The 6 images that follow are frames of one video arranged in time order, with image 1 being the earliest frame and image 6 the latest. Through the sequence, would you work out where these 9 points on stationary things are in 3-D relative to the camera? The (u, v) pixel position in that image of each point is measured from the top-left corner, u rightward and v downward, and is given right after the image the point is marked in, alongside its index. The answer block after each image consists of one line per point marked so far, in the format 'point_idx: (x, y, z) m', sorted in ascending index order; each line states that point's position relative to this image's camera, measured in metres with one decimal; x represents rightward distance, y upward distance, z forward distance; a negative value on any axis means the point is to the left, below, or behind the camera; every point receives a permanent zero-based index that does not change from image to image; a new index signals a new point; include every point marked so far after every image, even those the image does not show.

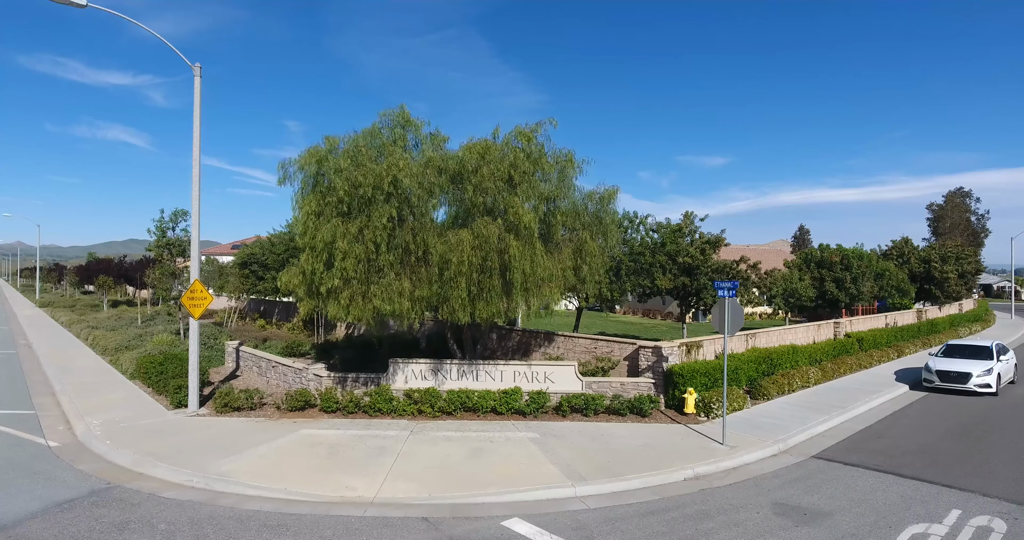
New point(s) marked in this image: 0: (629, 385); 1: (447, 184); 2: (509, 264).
0: (+2.5, -2.5, +12.1) m
1: (-1.2, +1.6, +10.8) m
2: (-0.1, +0.1, +10.3) m
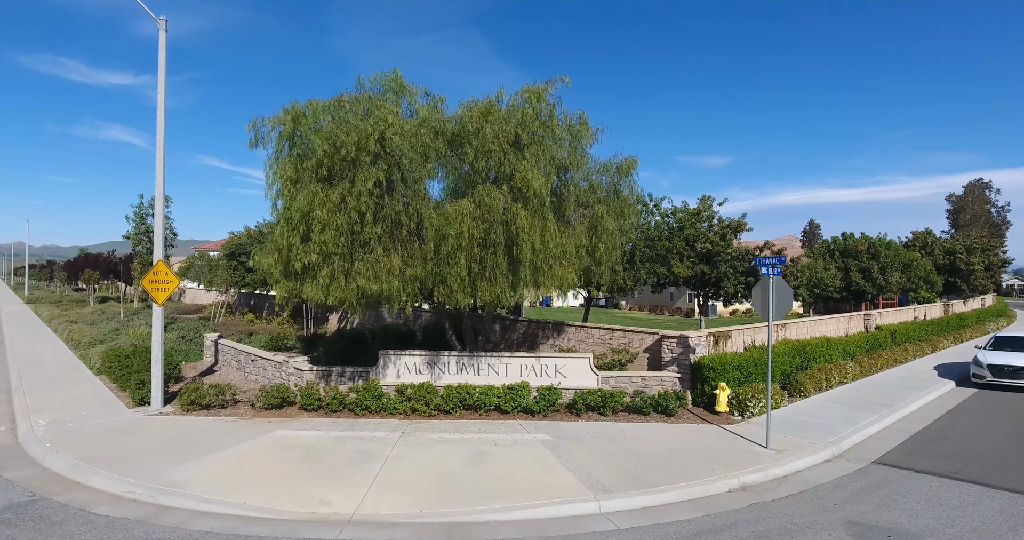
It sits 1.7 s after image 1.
0: (+2.6, -2.1, +10.7) m
1: (-1.1, +2.0, +9.3) m
2: (+0.1, +0.5, +8.9) m
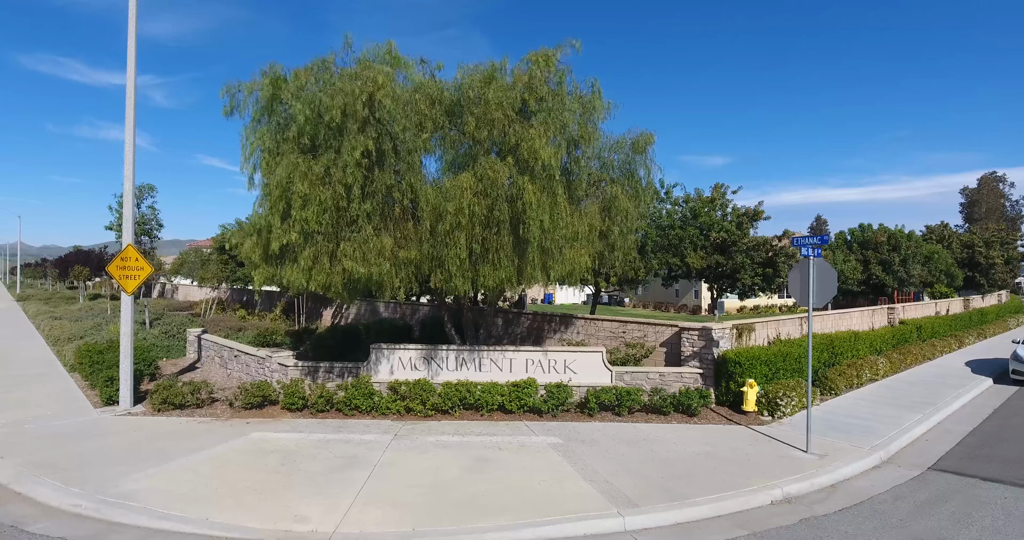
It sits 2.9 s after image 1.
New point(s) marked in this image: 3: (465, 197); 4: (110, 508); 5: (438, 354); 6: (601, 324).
0: (+2.7, -1.8, +9.7) m
1: (-1.0, +2.2, +8.4) m
2: (+0.1, +0.8, +7.9) m
3: (-0.6, +1.0, +7.6) m
4: (-4.1, -2.4, +5.8) m
5: (-1.3, -1.5, +9.9) m
6: (+1.9, -1.1, +12.1) m
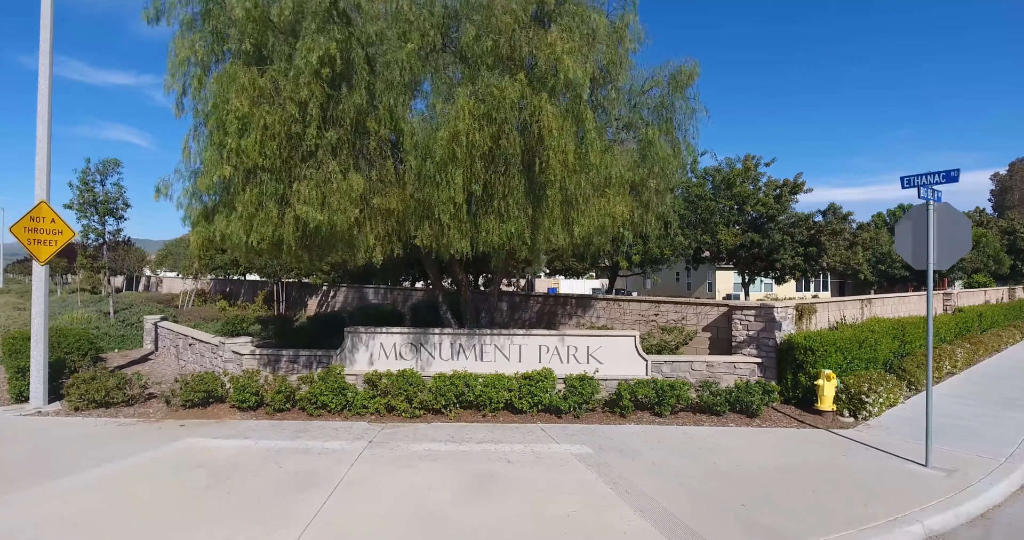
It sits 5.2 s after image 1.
0: (+2.8, -1.3, +7.7) m
1: (-0.9, +2.7, +6.4) m
2: (+0.3, +1.3, +5.9) m
3: (-0.5, +1.5, +5.7) m
4: (-4.0, -1.9, +3.9) m
5: (-1.2, -1.0, +7.9) m
6: (+2.0, -0.6, +10.1) m
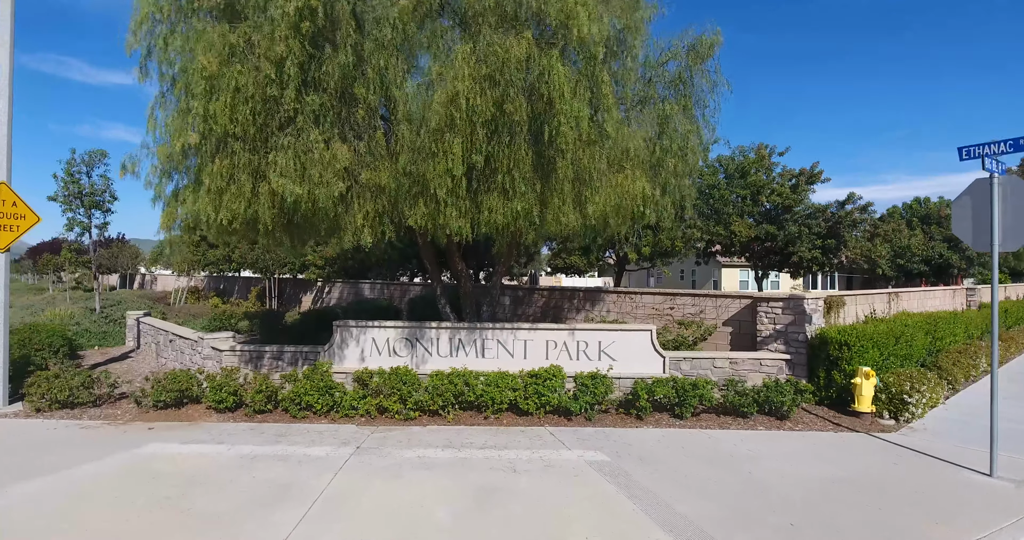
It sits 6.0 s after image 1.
0: (+2.9, -1.2, +7.0) m
1: (-0.8, +2.9, +5.7) m
2: (+0.3, +1.4, +5.3) m
3: (-0.4, +1.6, +5.0) m
4: (-3.9, -1.8, +3.2) m
5: (-1.1, -0.8, +7.3) m
6: (+2.1, -0.5, +9.4) m
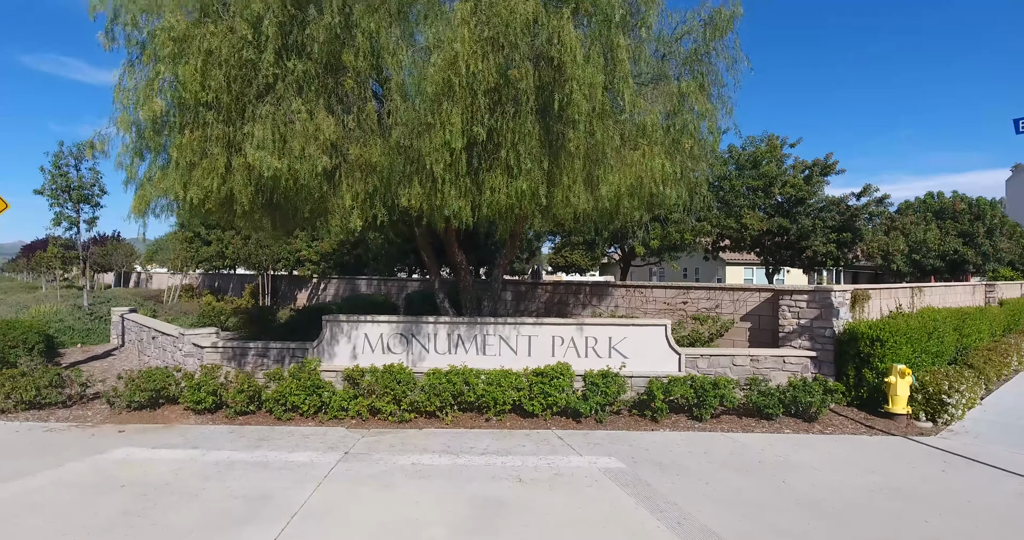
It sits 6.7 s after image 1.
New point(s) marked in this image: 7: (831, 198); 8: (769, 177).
0: (+2.9, -1.1, +6.5) m
1: (-0.8, +3.0, +5.2) m
2: (+0.4, +1.5, +4.7) m
3: (-0.4, +1.7, +4.5) m
4: (-3.9, -1.7, +2.7) m
5: (-1.1, -0.7, +6.7) m
6: (+2.1, -0.4, +8.9) m
7: (+7.1, +1.6, +12.8) m
8: (+5.7, +2.0, +12.6) m
